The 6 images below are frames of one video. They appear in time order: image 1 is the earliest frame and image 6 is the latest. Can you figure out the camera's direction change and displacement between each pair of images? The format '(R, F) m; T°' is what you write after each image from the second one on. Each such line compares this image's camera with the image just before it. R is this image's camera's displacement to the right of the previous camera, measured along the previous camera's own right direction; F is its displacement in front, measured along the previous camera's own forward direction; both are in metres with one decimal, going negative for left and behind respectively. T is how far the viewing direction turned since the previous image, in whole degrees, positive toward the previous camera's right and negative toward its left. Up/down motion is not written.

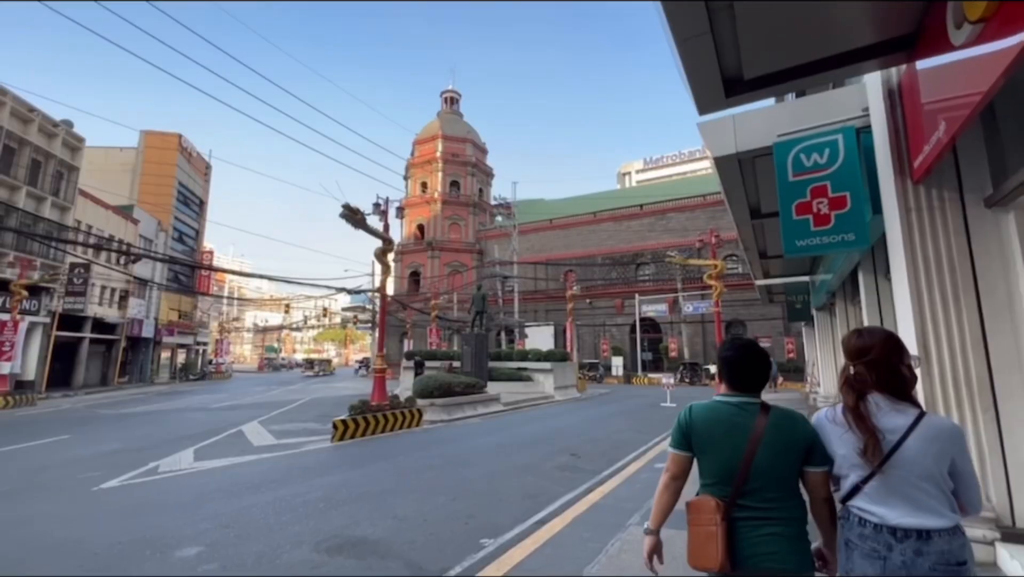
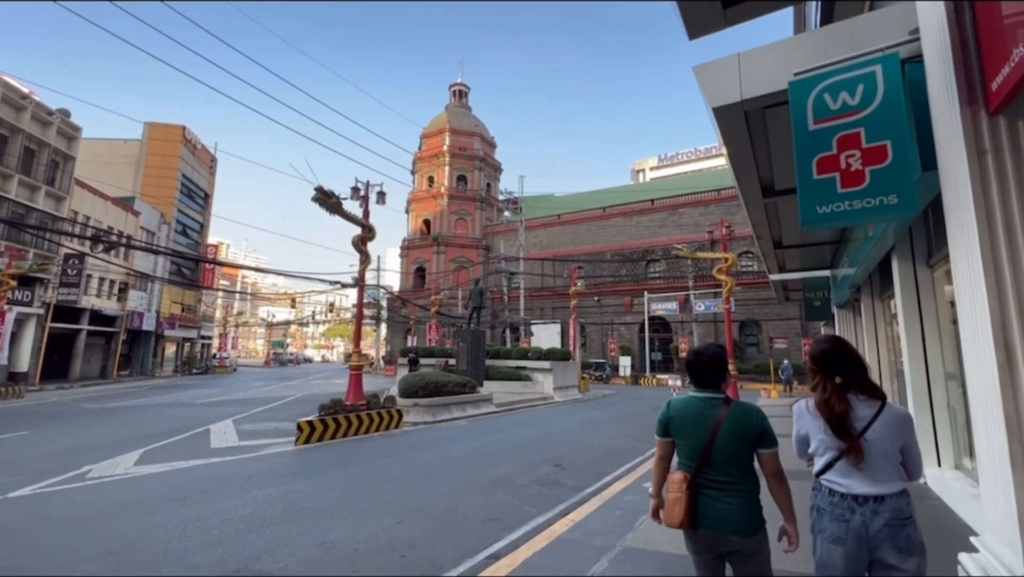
(+0.5, +0.9) m; -1°
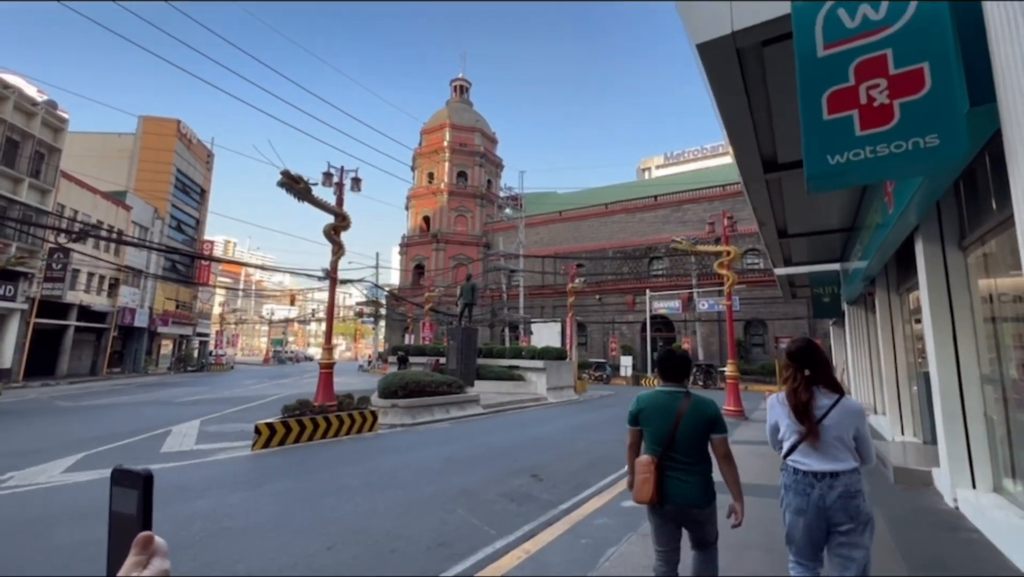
(+0.4, +0.7) m; -1°
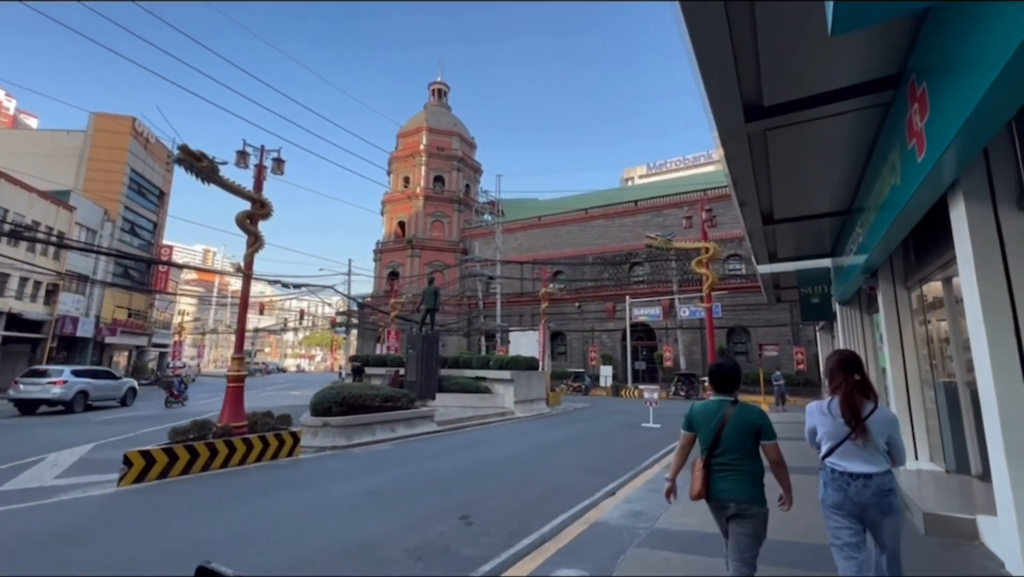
(+0.6, +1.3) m; +2°
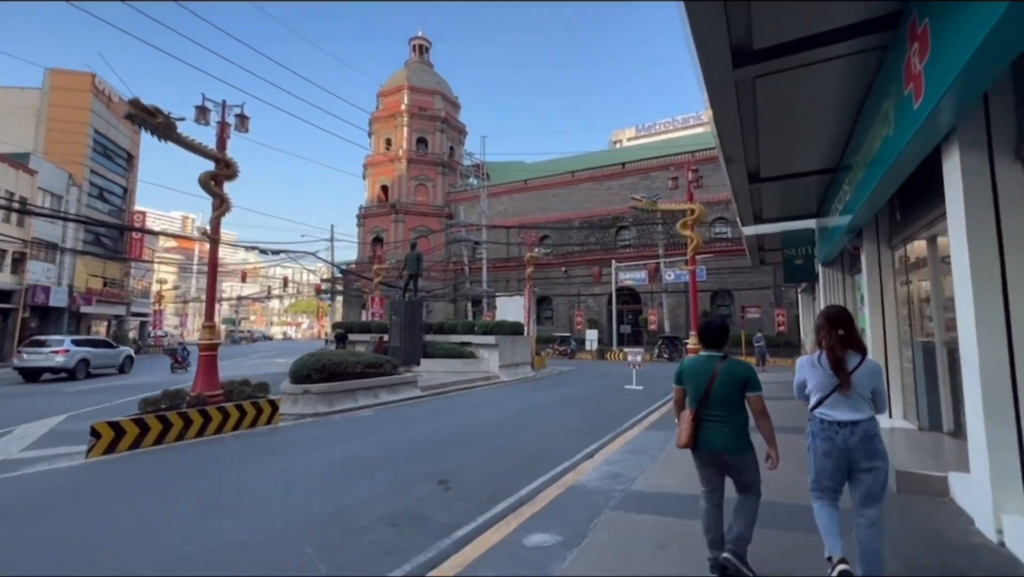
(+0.1, +0.2) m; +1°
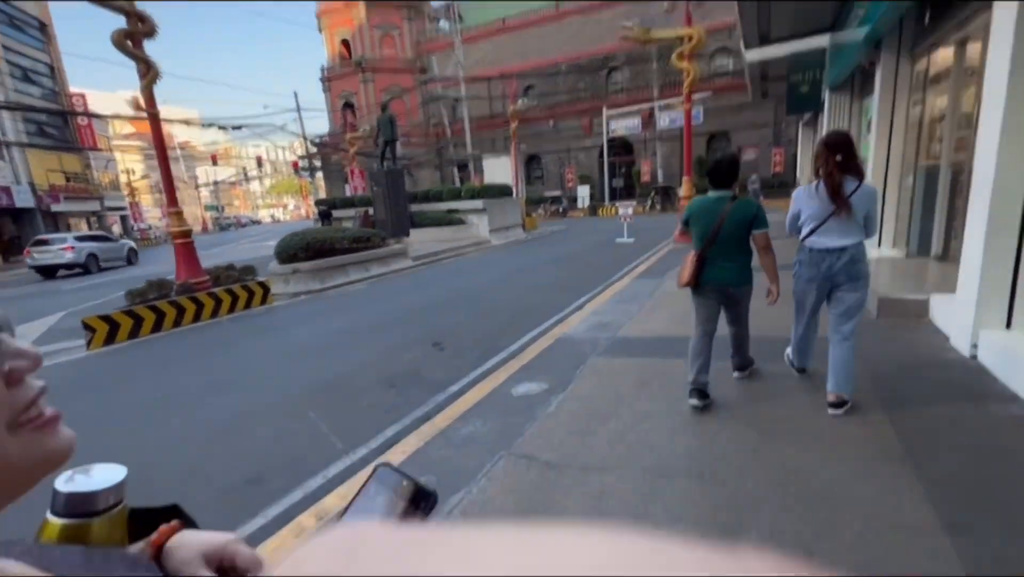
(+0.1, +0.2) m; 0°
